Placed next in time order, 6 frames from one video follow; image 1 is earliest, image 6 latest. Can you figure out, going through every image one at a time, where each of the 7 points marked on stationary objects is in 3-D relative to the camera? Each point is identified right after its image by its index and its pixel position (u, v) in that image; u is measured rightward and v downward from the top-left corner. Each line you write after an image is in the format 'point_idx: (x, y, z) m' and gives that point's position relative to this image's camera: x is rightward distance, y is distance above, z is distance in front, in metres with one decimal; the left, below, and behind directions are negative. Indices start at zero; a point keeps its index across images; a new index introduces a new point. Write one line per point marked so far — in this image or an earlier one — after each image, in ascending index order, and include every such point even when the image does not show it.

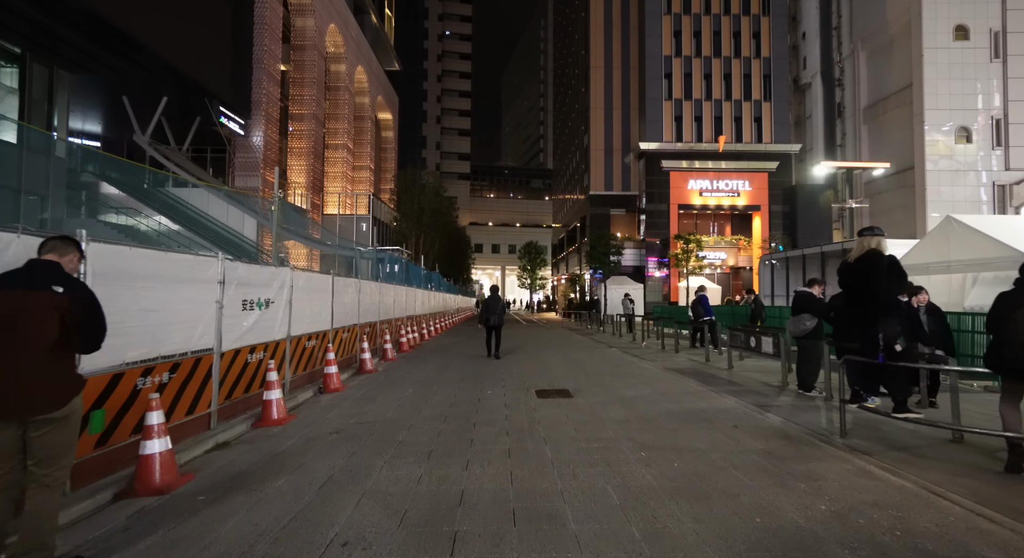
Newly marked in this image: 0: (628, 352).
0: (+3.6, -2.3, +15.3) m
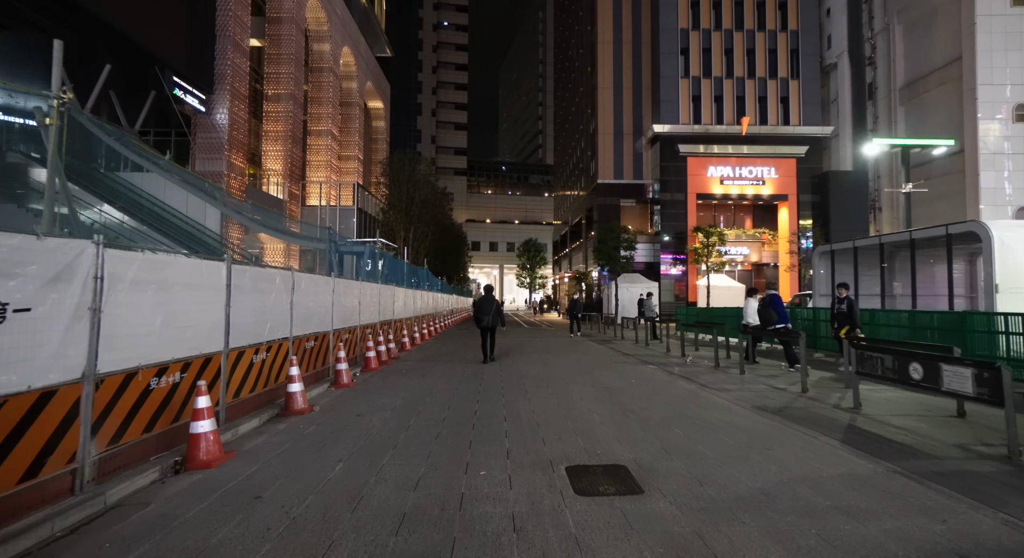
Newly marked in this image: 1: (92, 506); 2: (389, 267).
0: (+3.7, -2.1, +11.4) m
1: (-3.3, -1.8, +3.9) m
2: (-4.8, +0.4, +19.8) m
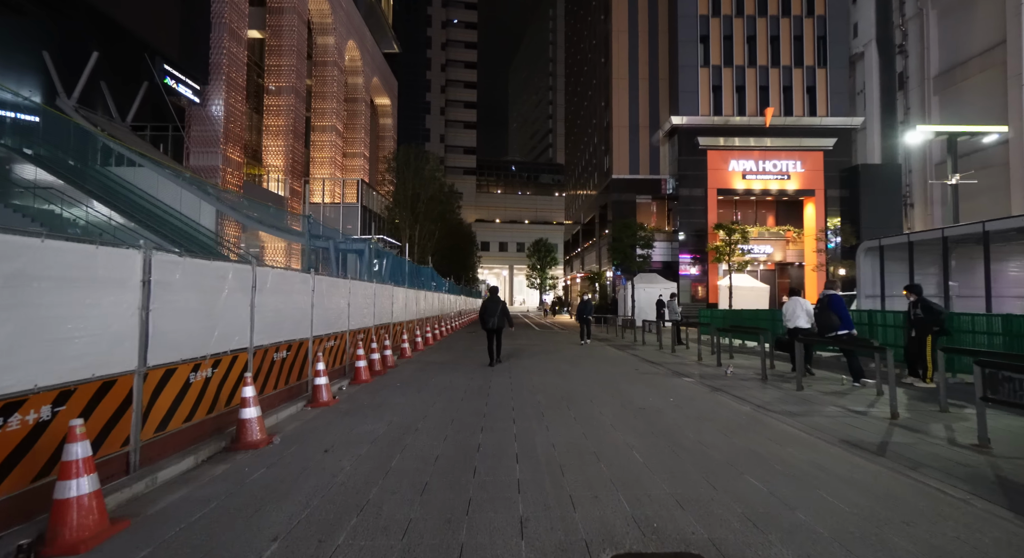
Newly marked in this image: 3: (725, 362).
0: (+3.9, -2.1, +9.7) m
1: (-3.2, -1.7, +2.3) m
2: (-4.4, +0.5, +18.2) m
3: (+5.8, -2.2, +12.9) m
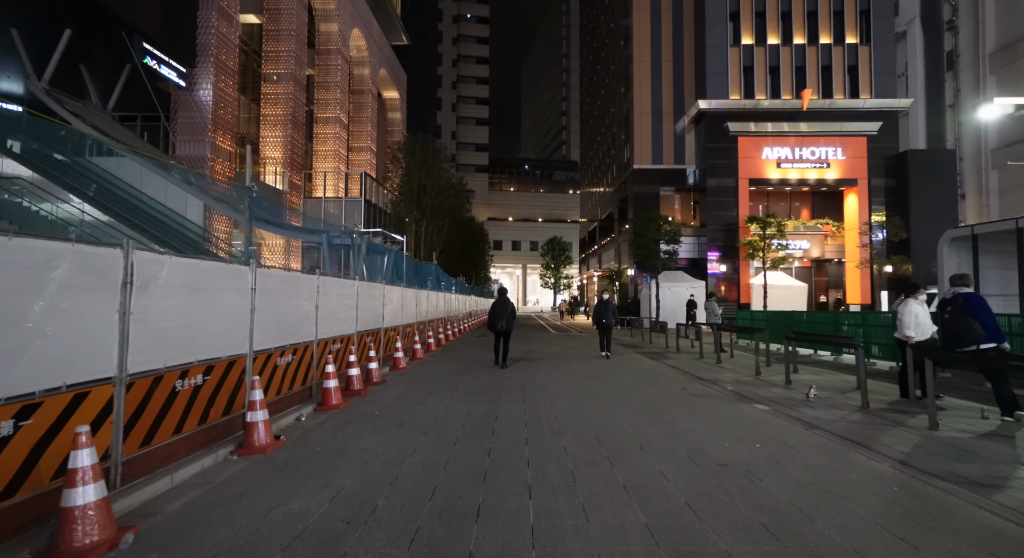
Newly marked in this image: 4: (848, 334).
0: (+4.1, -2.0, +7.1) m
1: (-3.2, -1.7, -0.1) m
2: (-4.0, +0.5, +15.8) m
3: (+6.1, -2.1, +10.3) m
4: (+9.8, -1.6, +14.4) m
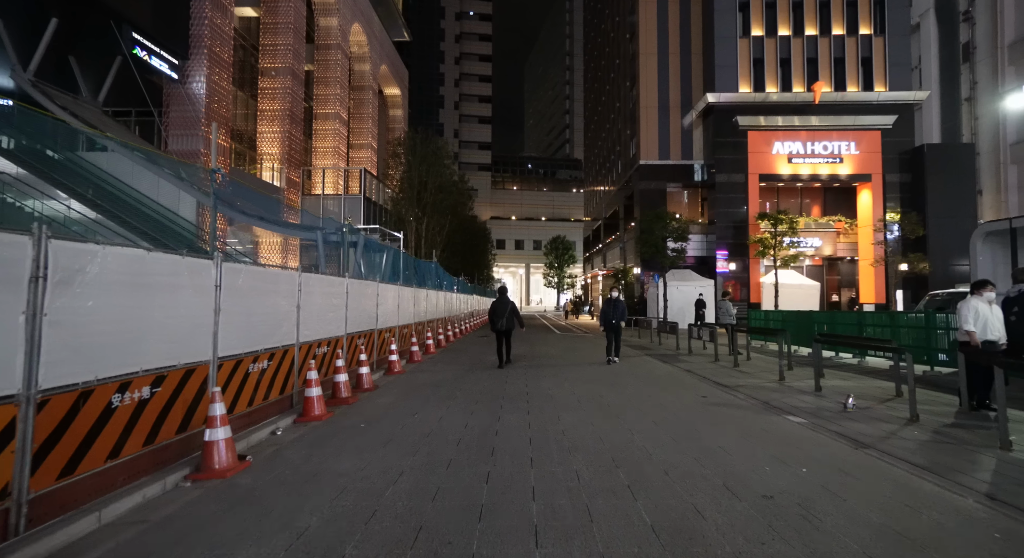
0: (+4.2, -1.9, +6.2) m
1: (-3.2, -1.6, -1.0) m
2: (-3.9, +0.6, +15.0) m
3: (+6.1, -2.0, +9.4) m
4: (+9.9, -1.5, +13.5) m
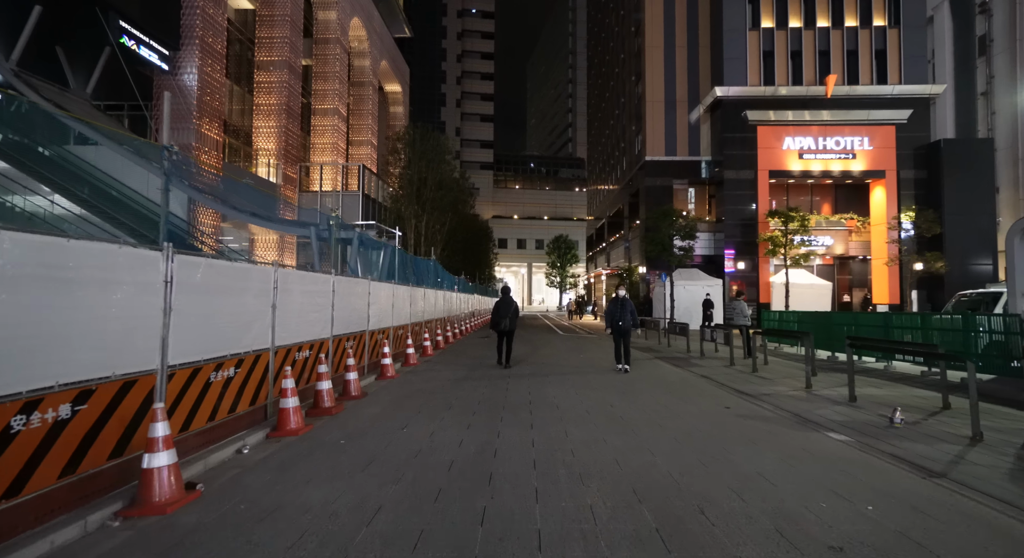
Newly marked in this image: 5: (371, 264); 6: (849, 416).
0: (+4.2, -1.9, +5.3) m
1: (-3.3, -1.6, -1.8) m
2: (-3.9, +0.7, +14.1) m
3: (+6.2, -2.0, +8.5) m
4: (+10.0, -1.5, +12.5) m
5: (-4.0, +0.4, +12.6) m
6: (+5.0, -2.0, +7.2) m
